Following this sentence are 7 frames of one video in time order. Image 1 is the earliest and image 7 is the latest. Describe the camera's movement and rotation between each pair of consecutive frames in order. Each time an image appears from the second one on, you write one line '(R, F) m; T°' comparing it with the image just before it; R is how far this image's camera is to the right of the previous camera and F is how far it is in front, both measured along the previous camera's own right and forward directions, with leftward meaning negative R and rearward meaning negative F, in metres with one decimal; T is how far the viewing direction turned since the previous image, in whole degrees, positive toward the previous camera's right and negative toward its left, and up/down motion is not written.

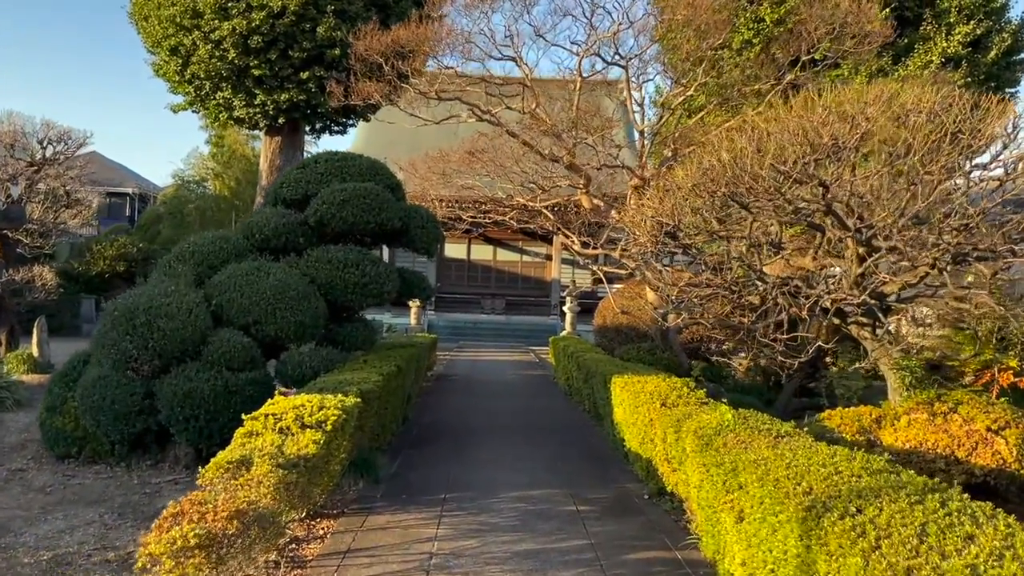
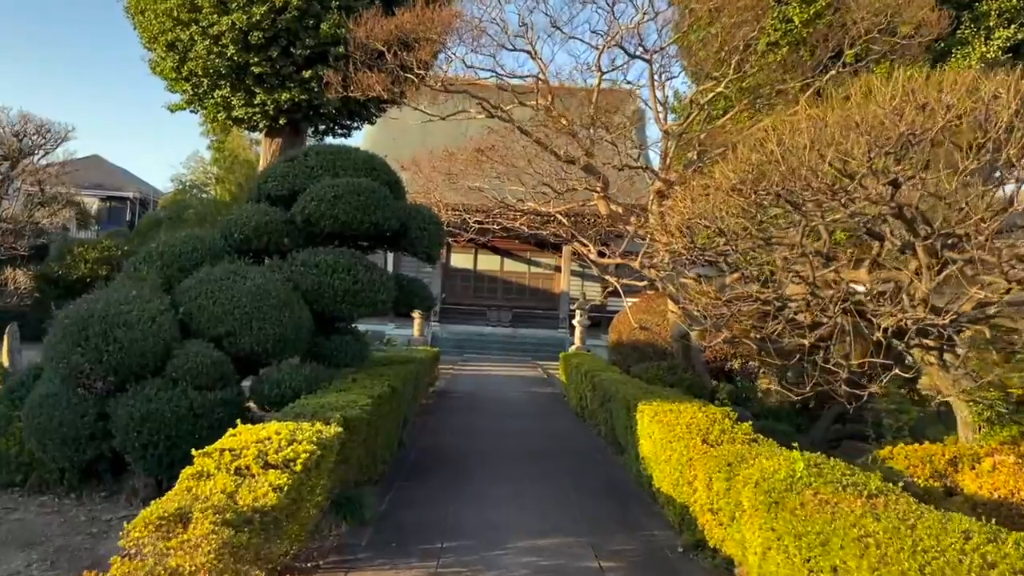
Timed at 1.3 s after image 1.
(0.0, +0.9) m; 0°
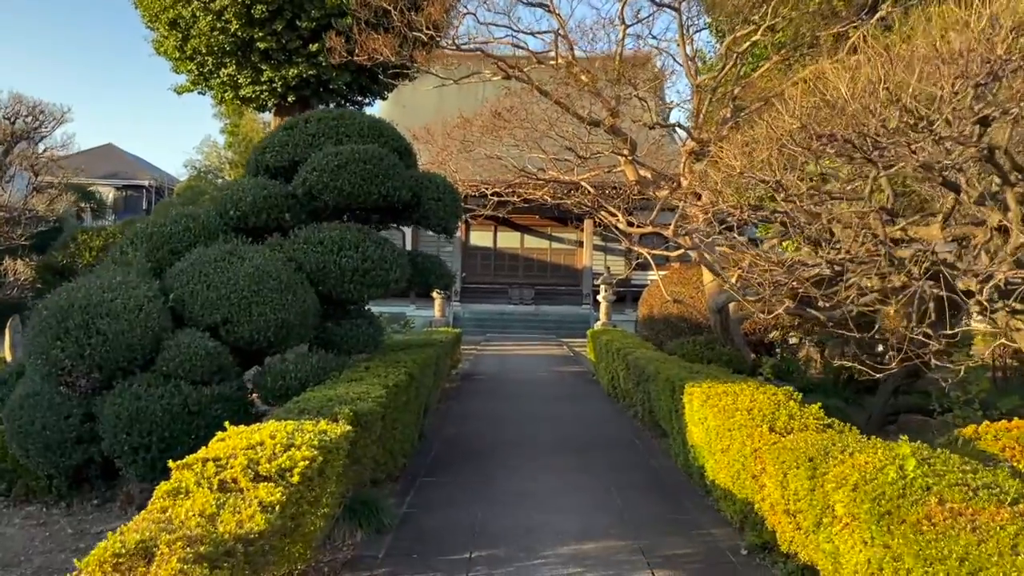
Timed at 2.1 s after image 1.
(0.0, +0.6) m; -1°
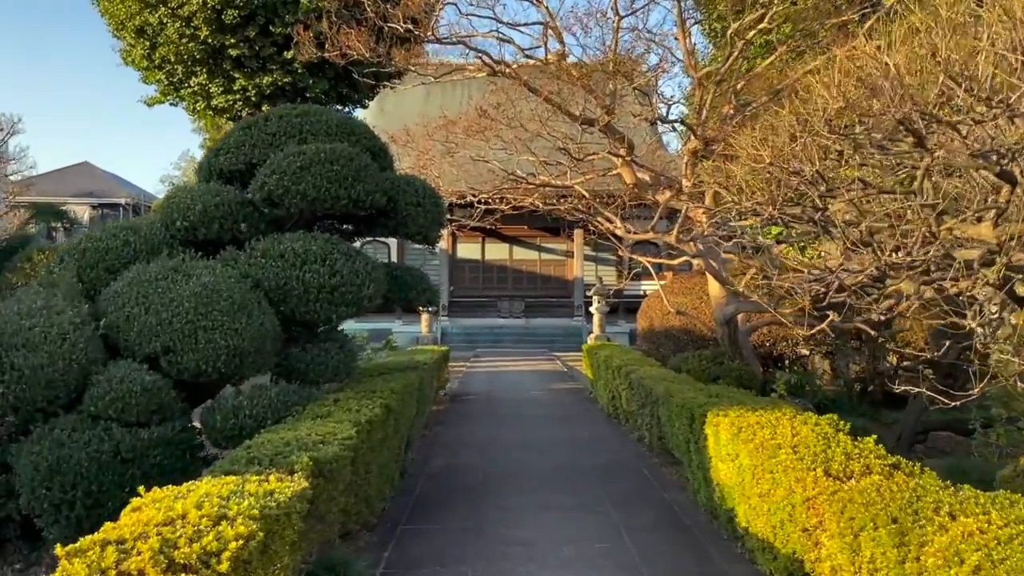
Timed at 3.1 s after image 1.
(0.0, +0.7) m; +1°
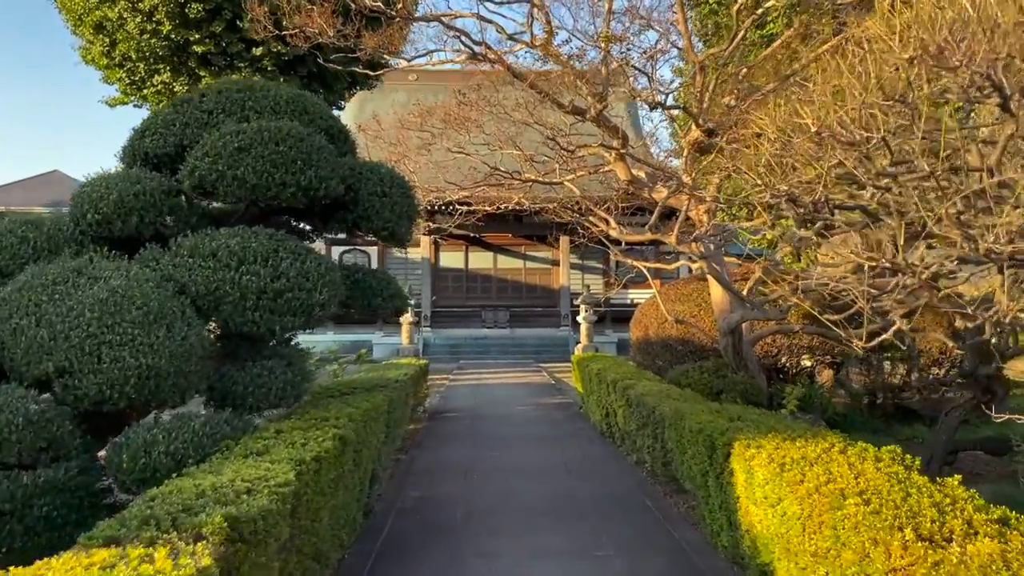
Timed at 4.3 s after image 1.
(0.0, +0.8) m; +1°
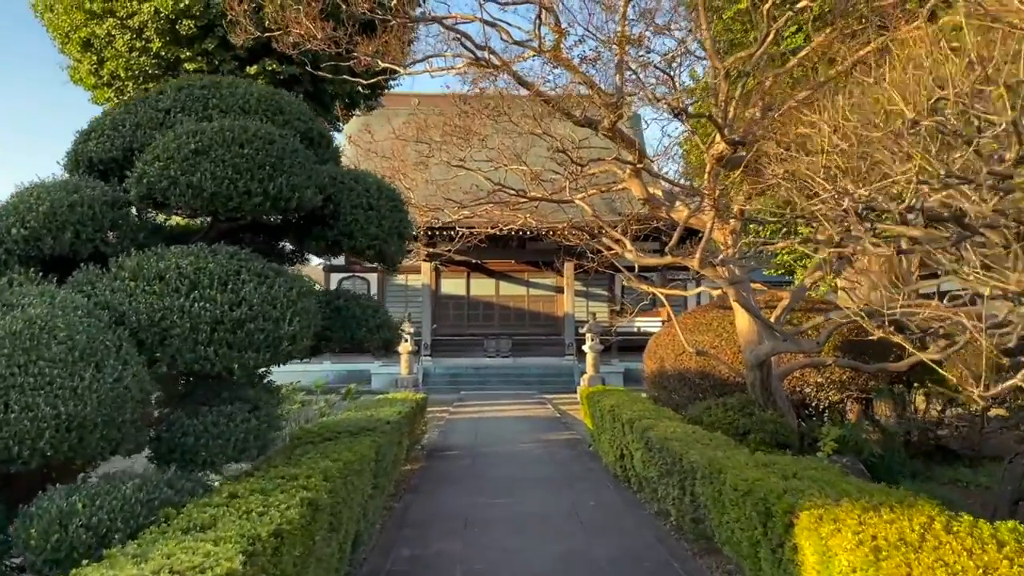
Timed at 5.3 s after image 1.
(0.0, +0.7) m; 0°
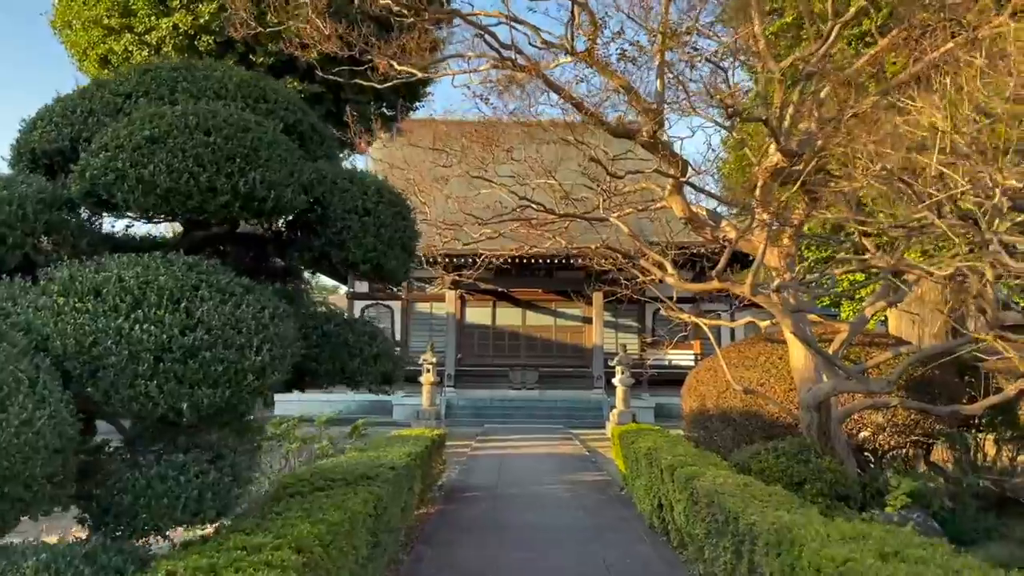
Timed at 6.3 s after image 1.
(0.0, +0.7) m; -2°
